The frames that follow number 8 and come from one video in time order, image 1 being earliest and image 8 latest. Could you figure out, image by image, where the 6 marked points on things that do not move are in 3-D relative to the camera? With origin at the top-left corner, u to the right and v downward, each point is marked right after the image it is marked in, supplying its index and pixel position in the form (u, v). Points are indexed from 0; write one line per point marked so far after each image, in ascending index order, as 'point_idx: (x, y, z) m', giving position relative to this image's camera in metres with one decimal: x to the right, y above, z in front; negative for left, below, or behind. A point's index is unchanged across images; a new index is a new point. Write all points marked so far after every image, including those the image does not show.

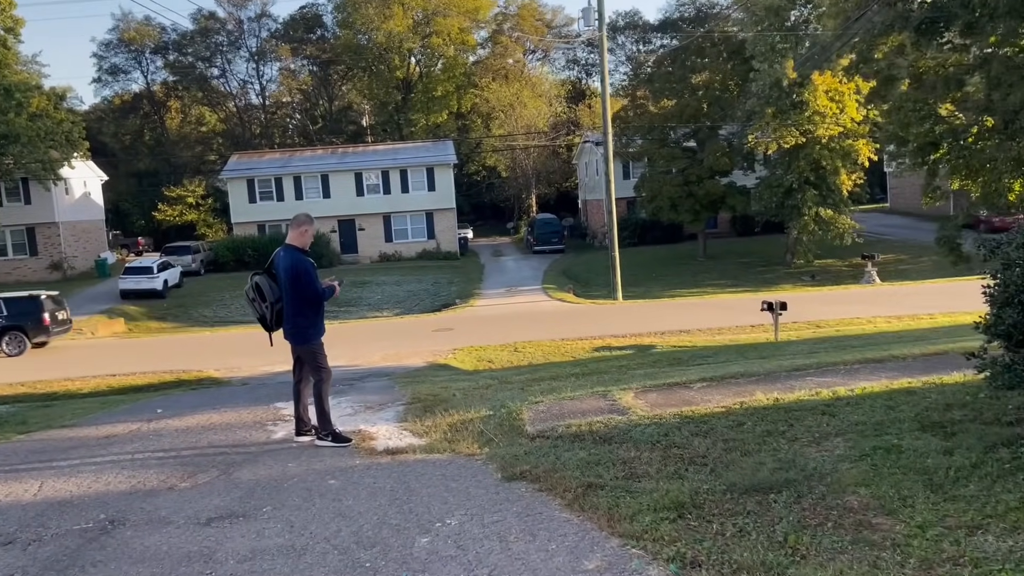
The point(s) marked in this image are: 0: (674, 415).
0: (+0.9, -0.7, +4.5) m
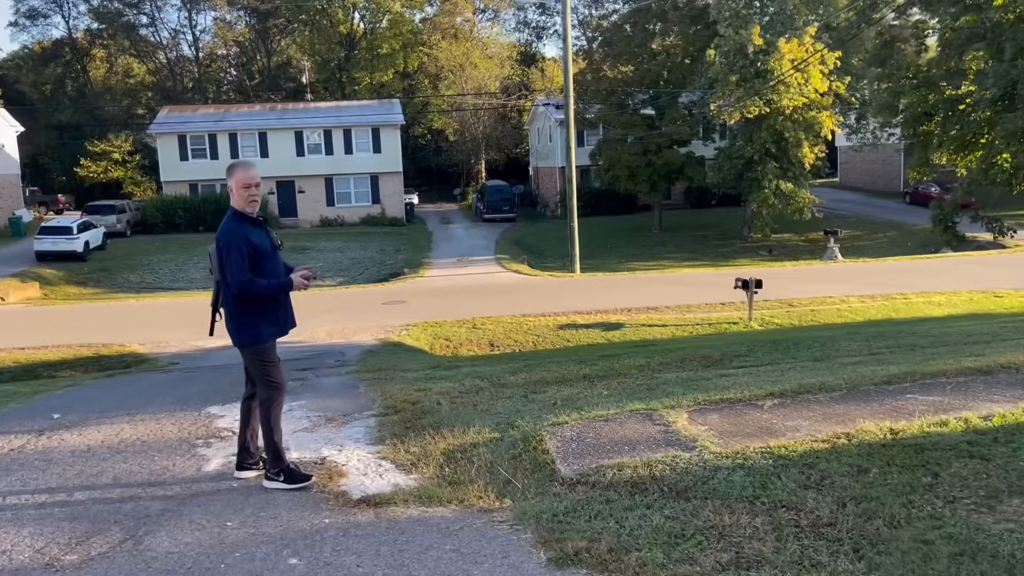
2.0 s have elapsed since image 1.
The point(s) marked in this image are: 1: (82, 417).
0: (+1.0, -0.7, +3.3) m
1: (-2.7, -0.8, +5.3) m
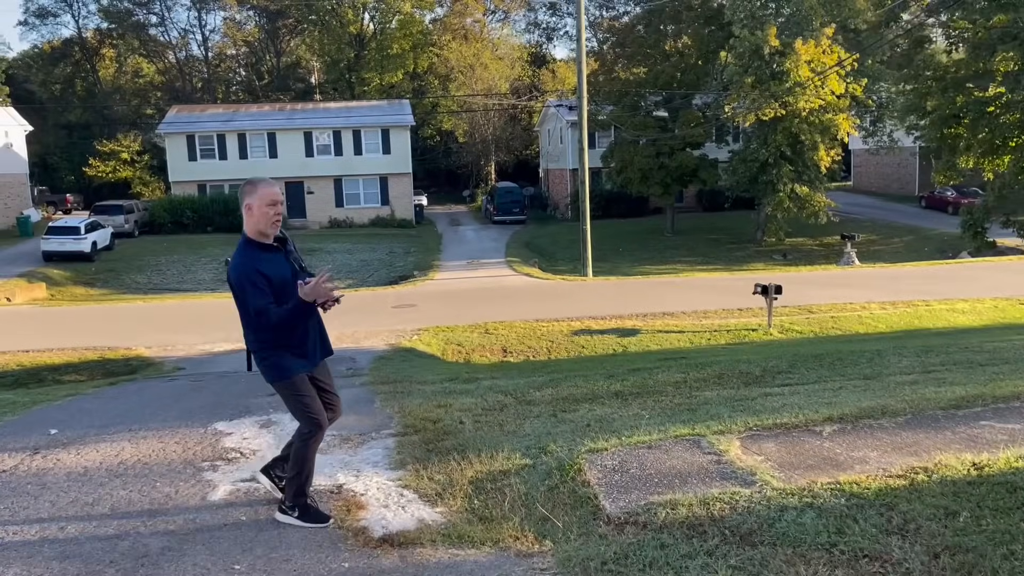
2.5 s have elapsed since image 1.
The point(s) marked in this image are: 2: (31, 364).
0: (+1.1, -0.7, +3.0) m
1: (-2.6, -0.9, +5.0) m
2: (-7.6, -1.2, +13.2) m
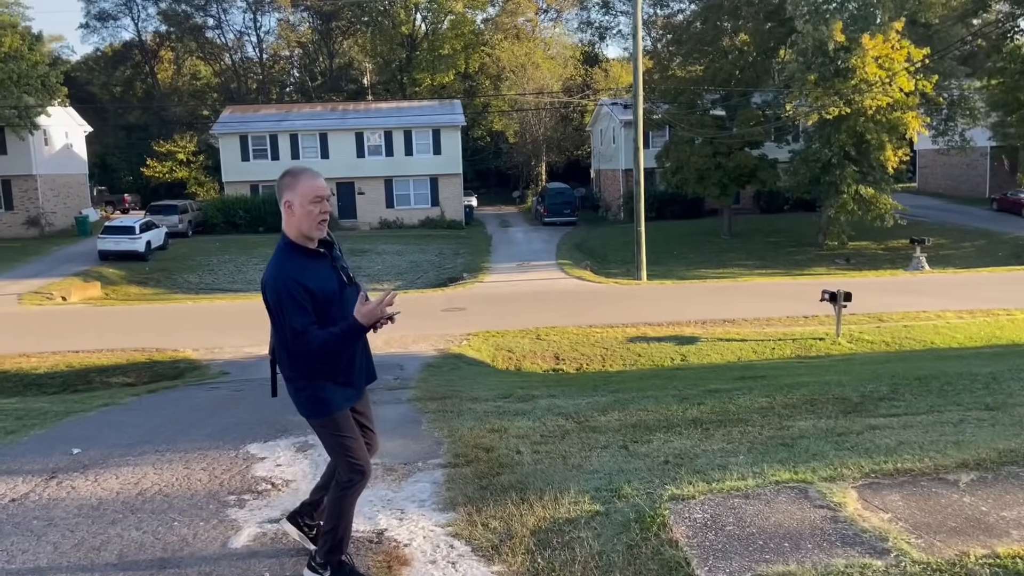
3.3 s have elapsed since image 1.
0: (+1.4, -0.8, +2.4) m
1: (-2.2, -0.9, +4.6) m
2: (-6.8, -1.2, +13.1) m
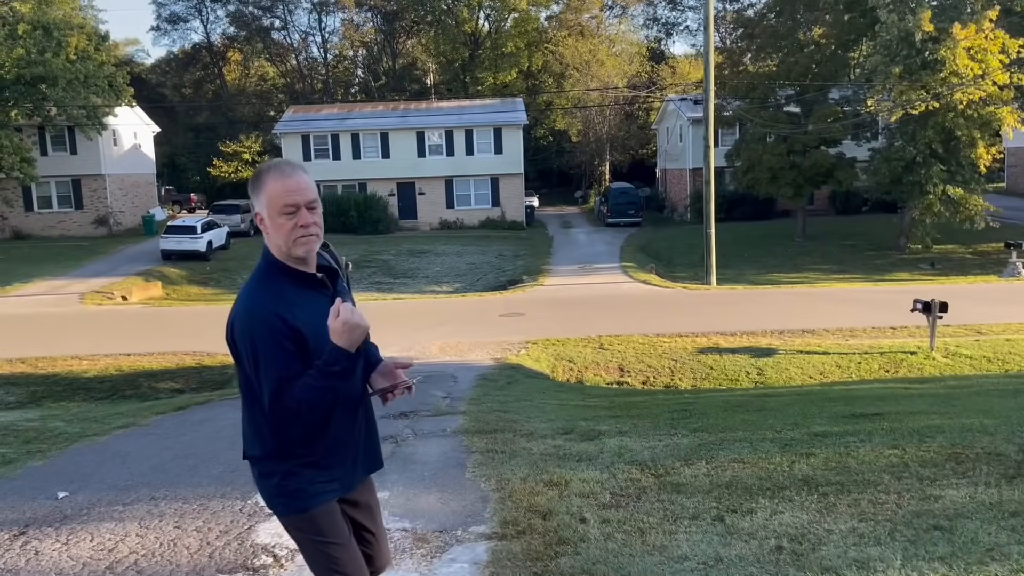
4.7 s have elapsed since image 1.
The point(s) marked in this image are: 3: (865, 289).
0: (+1.5, -0.9, +1.4) m
1: (-2.0, -1.0, +3.9) m
2: (-5.9, -1.2, +12.7) m
3: (+7.6, 0.0, +17.9) m
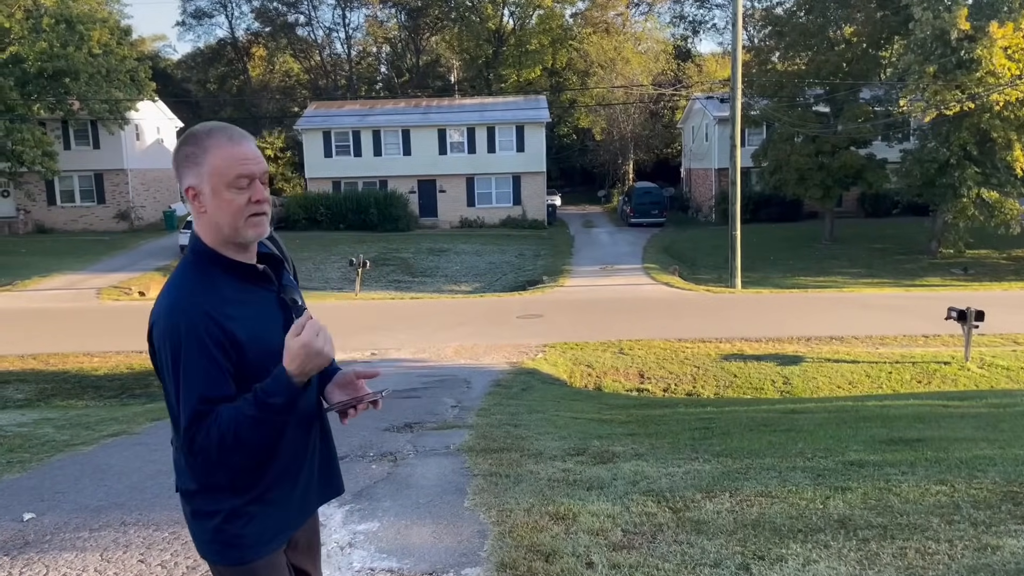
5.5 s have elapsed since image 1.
0: (+1.4, -1.0, +1.0) m
1: (-1.9, -1.0, +3.6) m
2: (-5.6, -1.2, +12.5) m
3: (+8.0, -0.1, +17.3) m
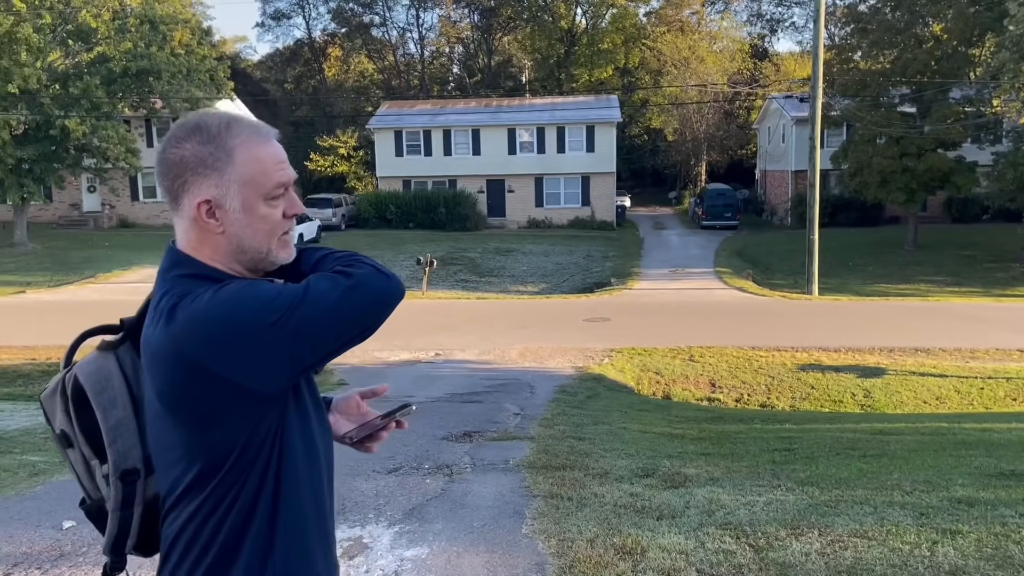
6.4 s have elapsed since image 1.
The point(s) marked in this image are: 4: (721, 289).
0: (+1.4, -1.0, +0.6) m
1: (-1.7, -1.0, +3.4) m
2: (-4.6, -1.1, +12.6) m
3: (+9.3, -0.3, +16.3) m
4: (+4.6, 0.0, +18.4) m
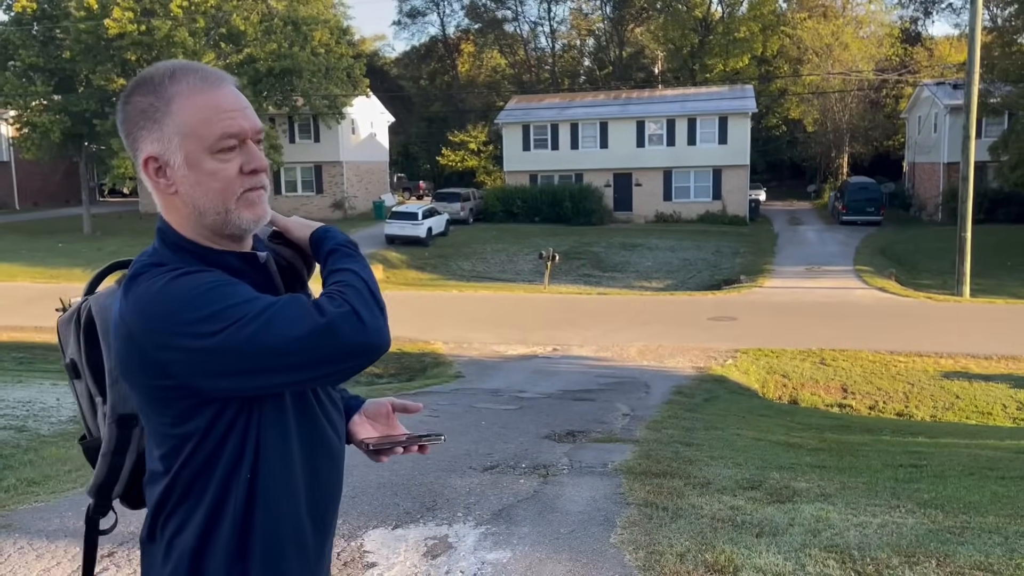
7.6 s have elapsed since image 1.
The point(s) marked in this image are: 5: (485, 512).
0: (+1.3, -1.1, +0.3) m
1: (-1.3, -1.0, +3.6) m
2: (-2.8, -1.0, +13.1) m
3: (+11.5, -0.4, +14.6) m
4: (+7.3, 0.0, +17.4) m
5: (-0.1, -1.0, +3.6) m
